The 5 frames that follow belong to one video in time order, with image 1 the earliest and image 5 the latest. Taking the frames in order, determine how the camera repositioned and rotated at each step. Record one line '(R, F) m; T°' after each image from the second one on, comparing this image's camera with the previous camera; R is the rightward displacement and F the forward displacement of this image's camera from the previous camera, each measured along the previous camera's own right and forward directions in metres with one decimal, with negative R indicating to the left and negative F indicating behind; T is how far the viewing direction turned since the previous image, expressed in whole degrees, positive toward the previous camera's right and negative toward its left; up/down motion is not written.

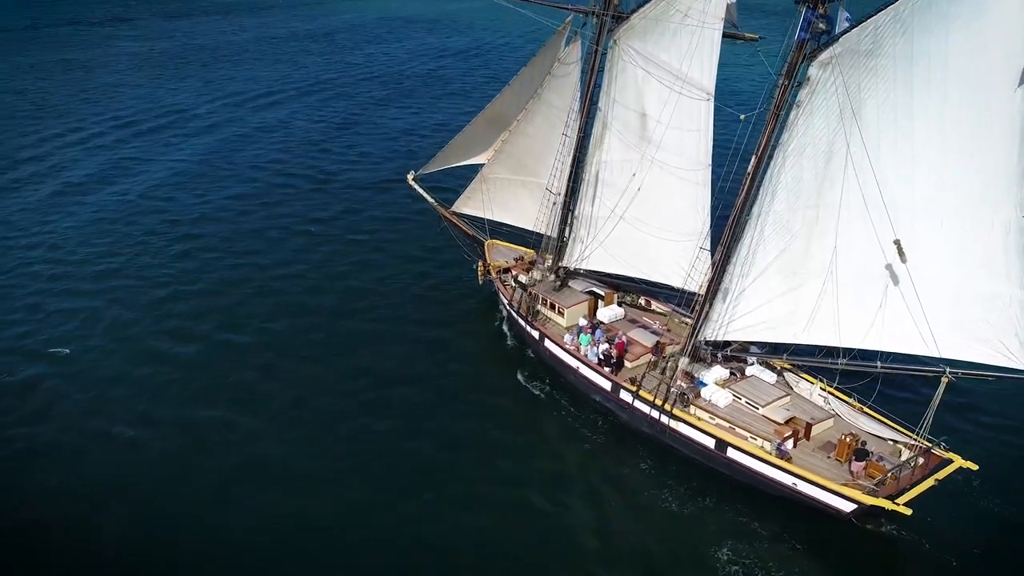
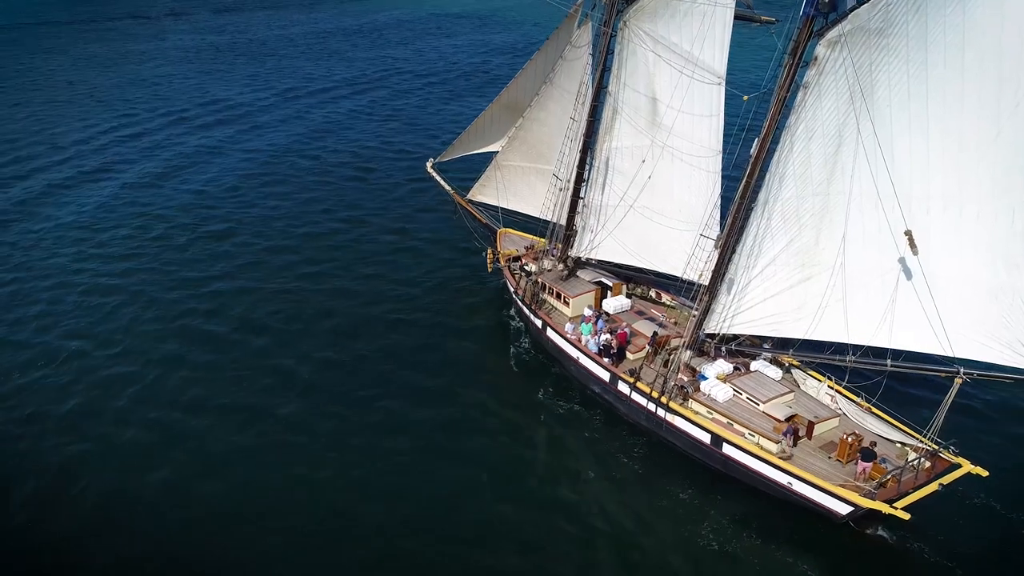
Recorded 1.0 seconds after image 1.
(+2.1, +0.7) m; -3°
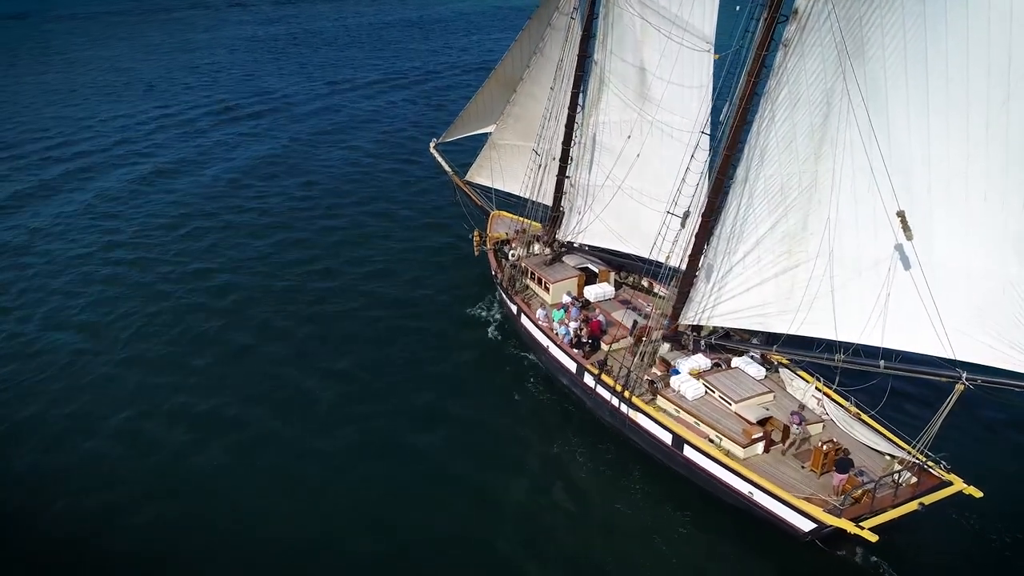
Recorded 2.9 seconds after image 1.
(+4.1, +2.6) m; -4°
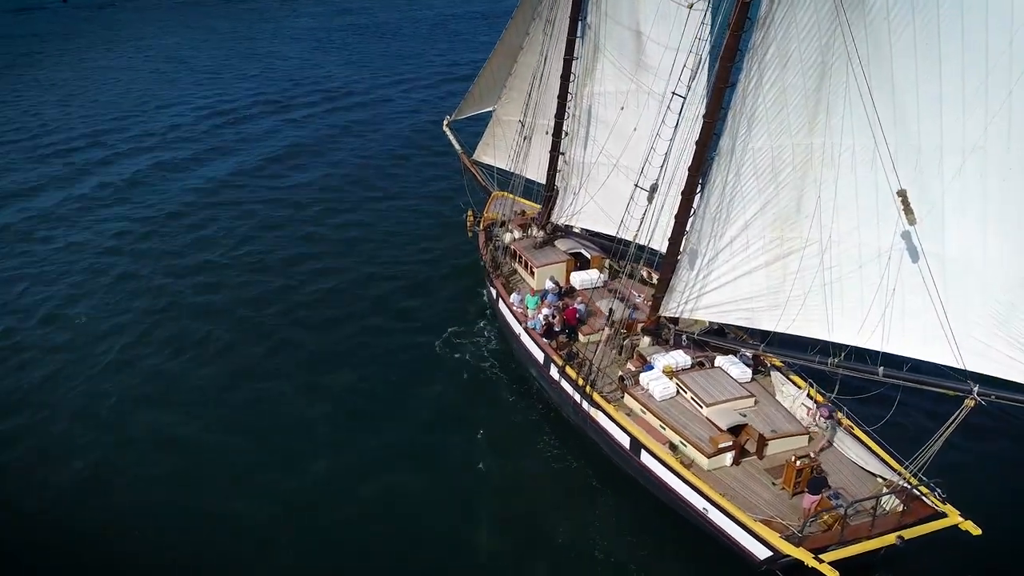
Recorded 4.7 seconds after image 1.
(+3.9, +2.9) m; -5°
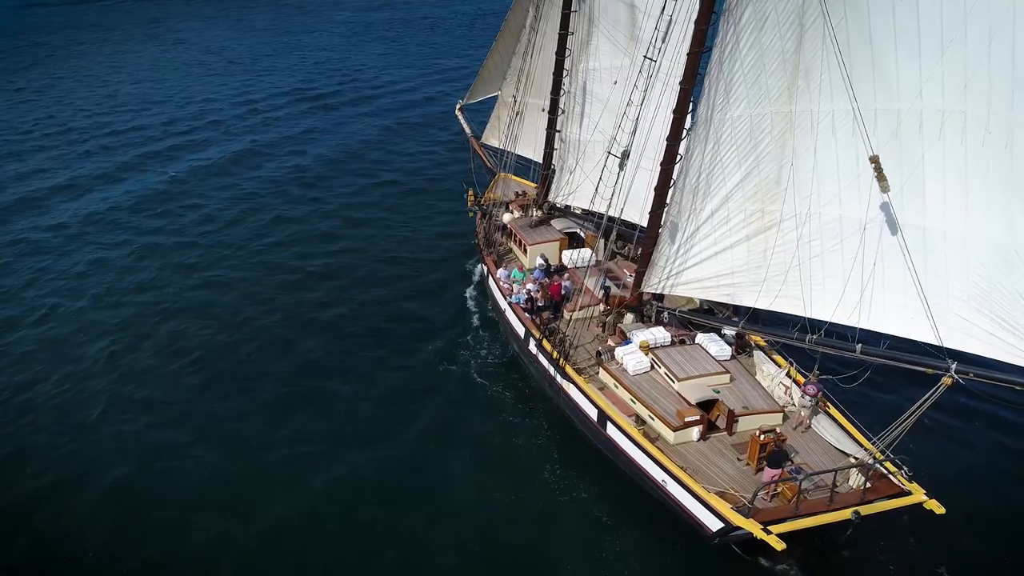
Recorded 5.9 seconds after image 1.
(+2.3, +0.3) m; -3°
